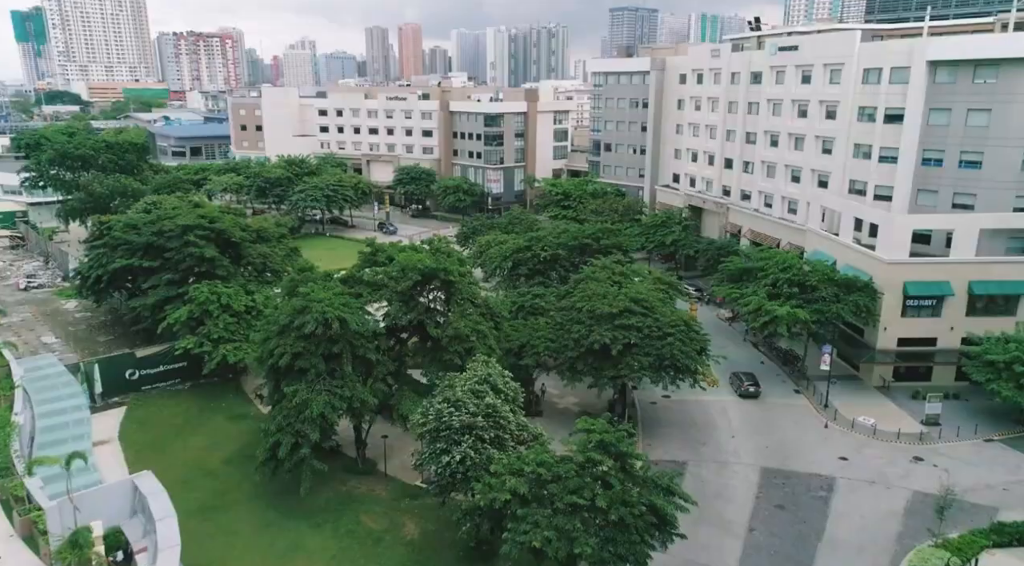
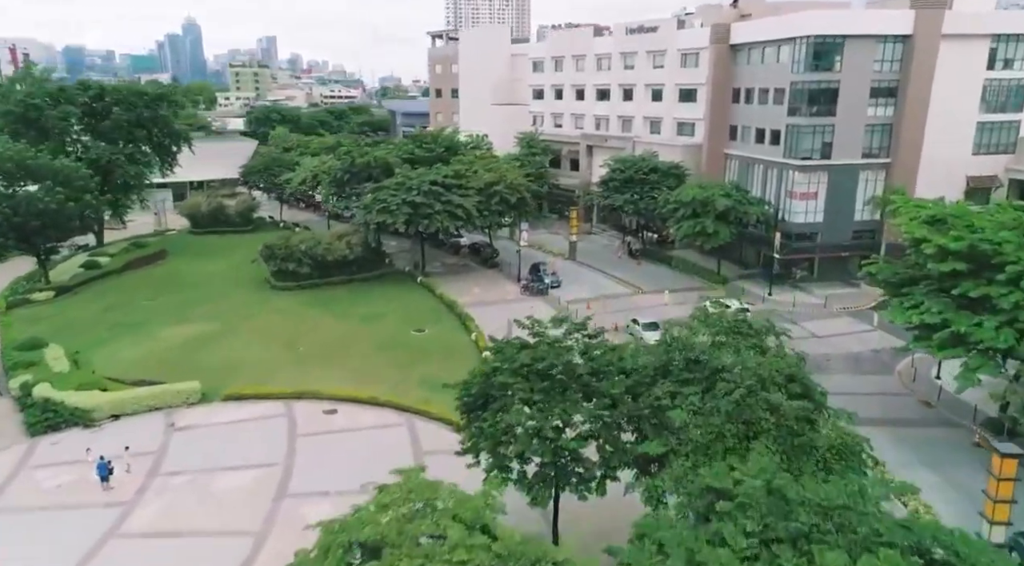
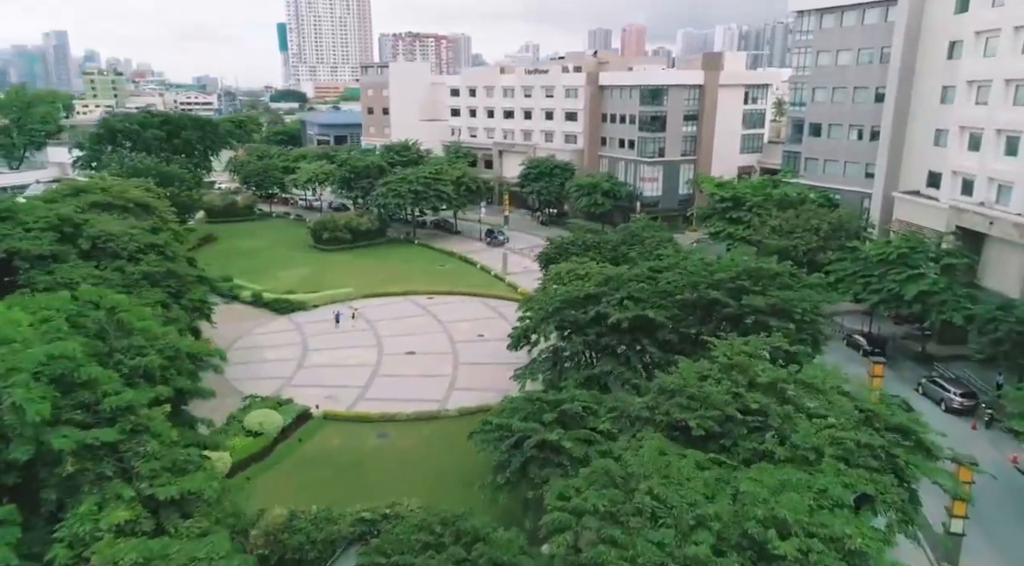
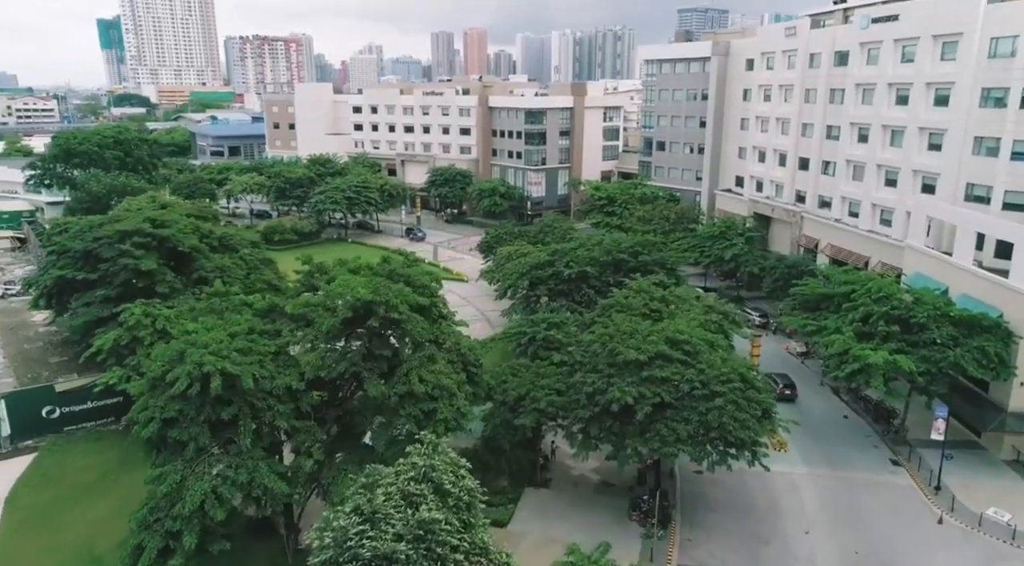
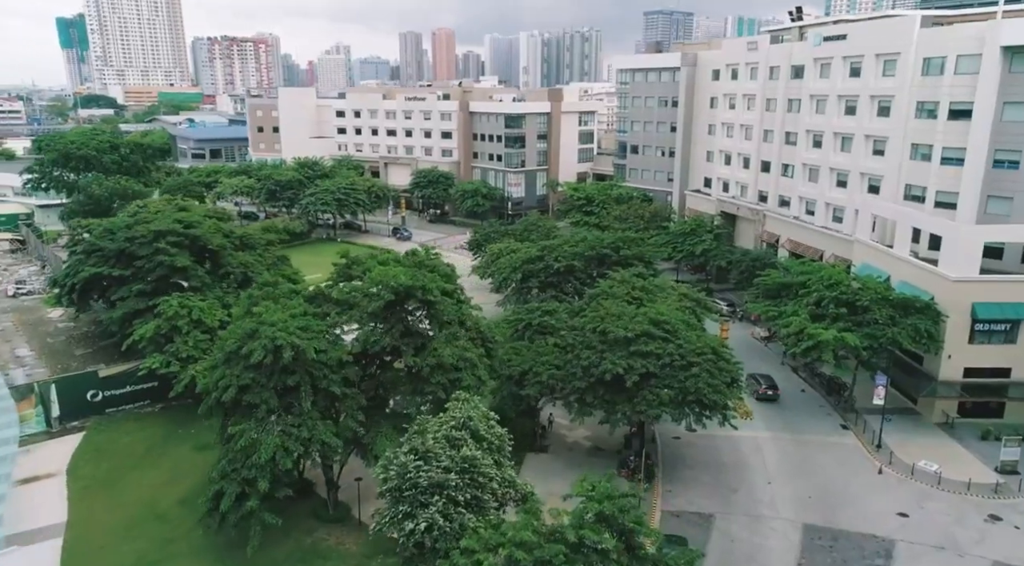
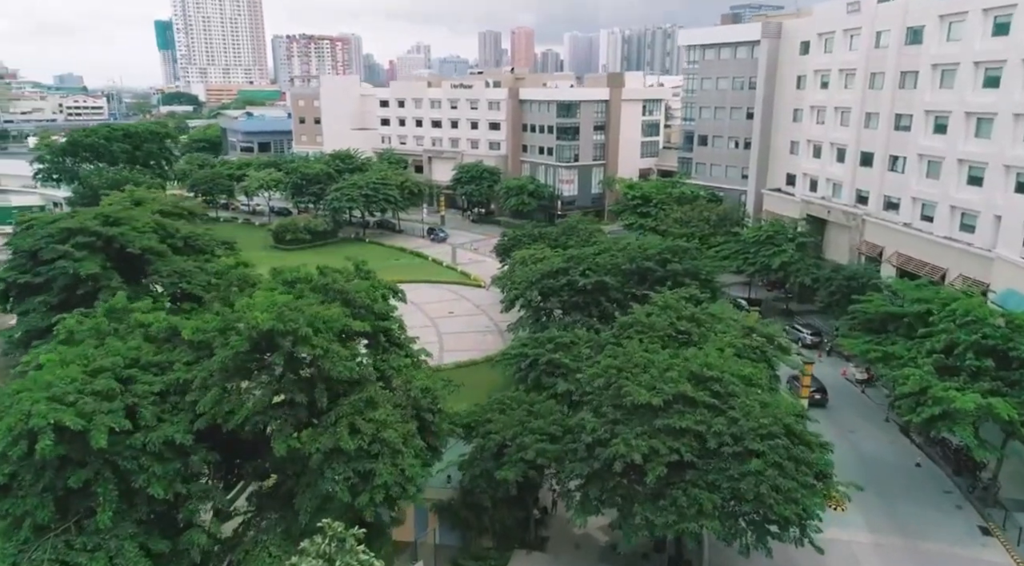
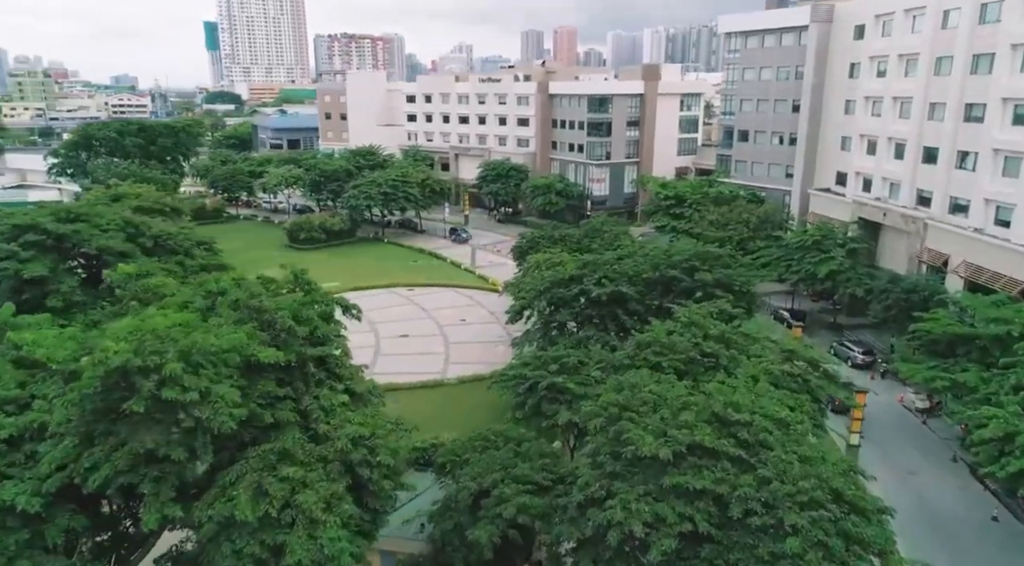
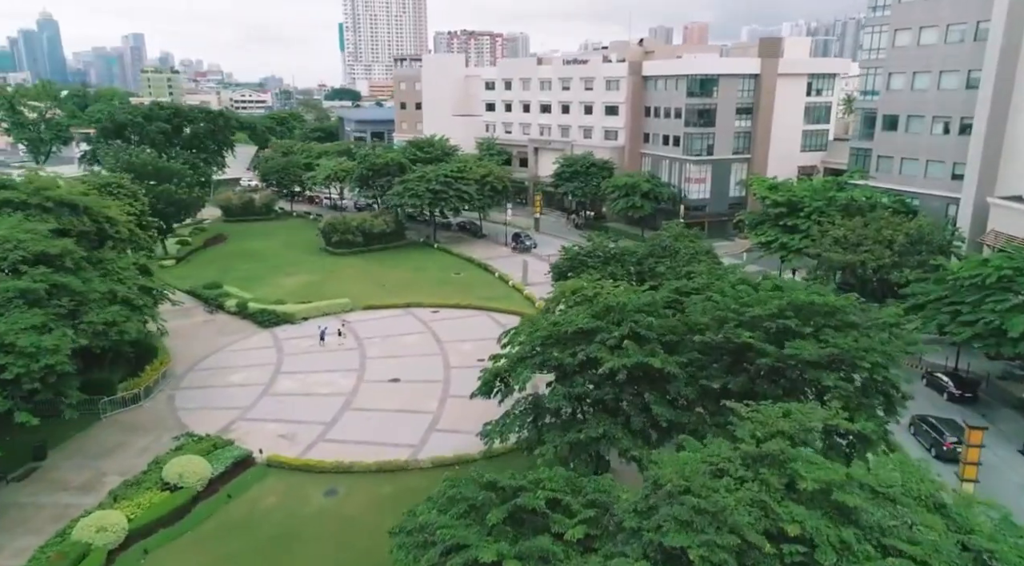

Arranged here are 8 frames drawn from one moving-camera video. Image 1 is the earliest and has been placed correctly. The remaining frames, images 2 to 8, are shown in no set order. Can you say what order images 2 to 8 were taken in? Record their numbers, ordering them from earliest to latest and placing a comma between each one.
5, 4, 6, 7, 3, 8, 2
